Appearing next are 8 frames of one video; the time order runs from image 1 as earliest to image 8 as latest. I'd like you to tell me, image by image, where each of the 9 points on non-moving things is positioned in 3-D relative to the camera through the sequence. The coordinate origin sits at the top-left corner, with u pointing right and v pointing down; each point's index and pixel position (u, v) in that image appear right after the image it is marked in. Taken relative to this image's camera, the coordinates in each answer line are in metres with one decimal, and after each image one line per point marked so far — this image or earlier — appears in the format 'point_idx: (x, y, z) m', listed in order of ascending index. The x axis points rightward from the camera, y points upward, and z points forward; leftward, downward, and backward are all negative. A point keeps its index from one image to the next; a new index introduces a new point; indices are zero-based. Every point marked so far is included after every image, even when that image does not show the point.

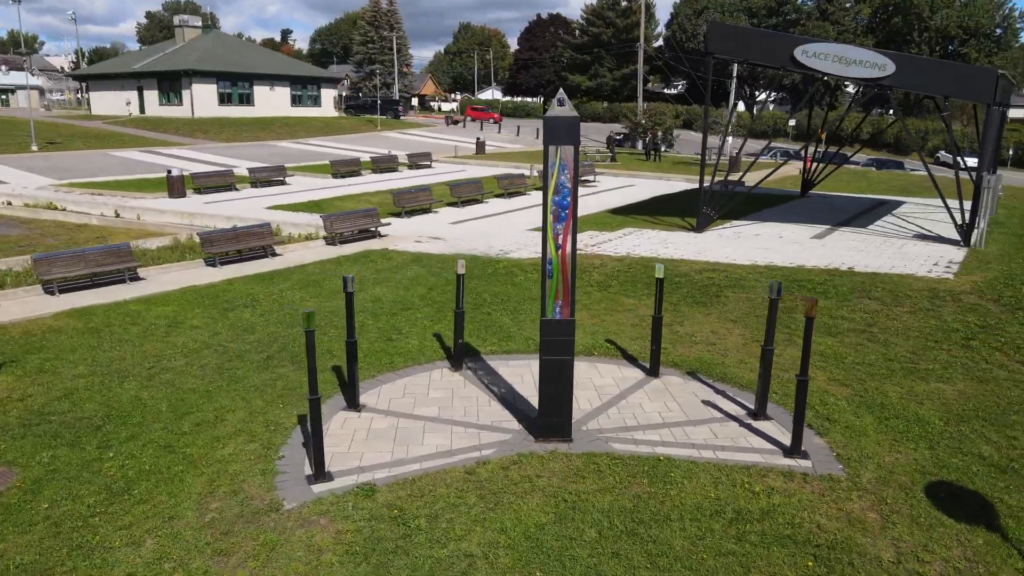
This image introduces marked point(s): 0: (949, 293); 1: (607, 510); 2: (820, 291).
0: (+5.8, 0.0, +9.8) m
1: (+0.7, -1.6, +5.2) m
2: (+4.1, 0.0, +9.9) m
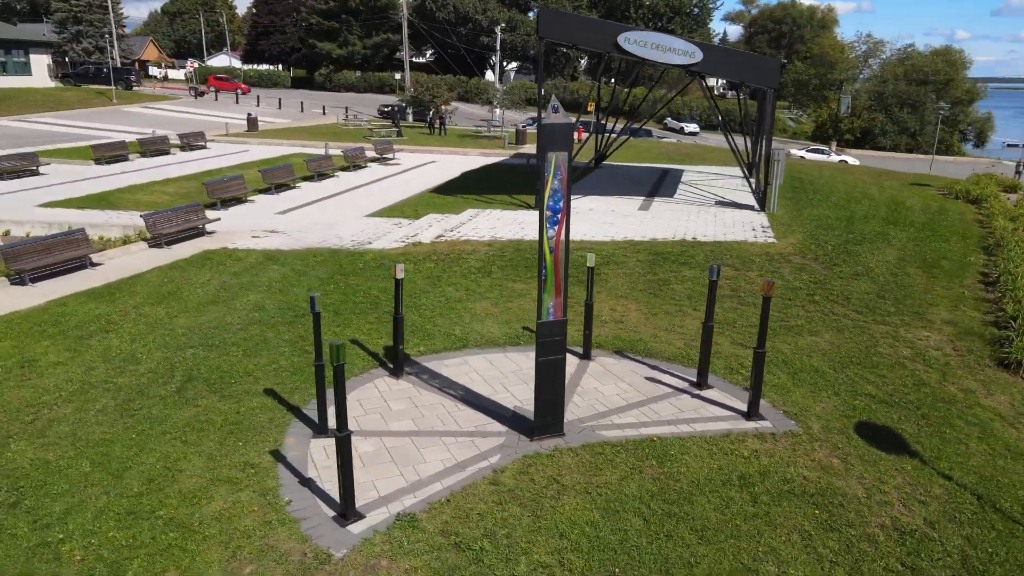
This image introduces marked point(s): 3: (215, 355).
0: (+4.1, +0.5, +11.4) m
1: (+1.0, -1.6, +5.5) m
2: (+2.5, +0.4, +11.0) m
3: (-3.2, -0.7, +8.0) m
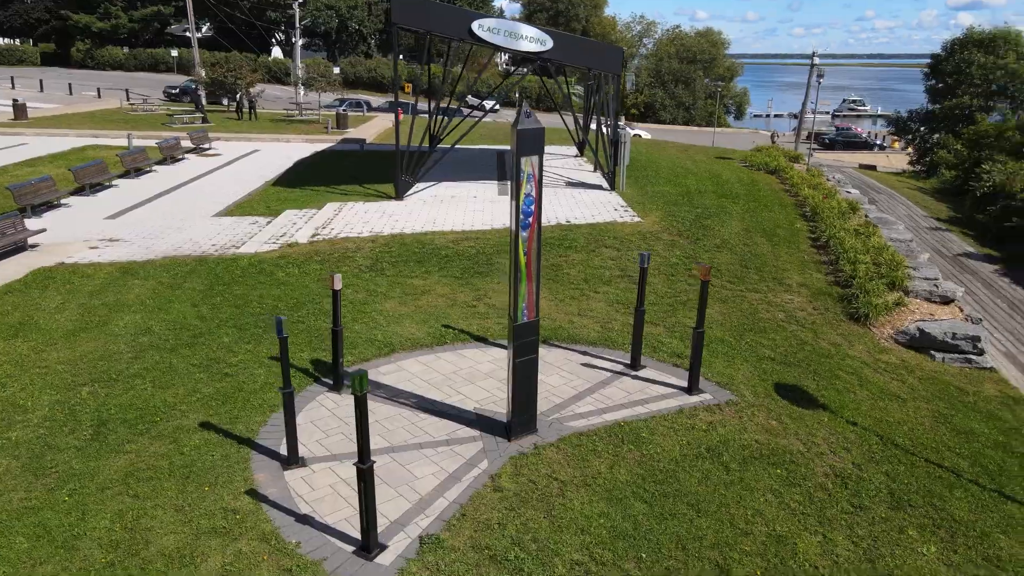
0: (+2.3, +0.9, +12.3) m
1: (+1.0, -1.5, +5.9) m
2: (+0.9, +0.6, +11.5) m
3: (-3.8, -1.0, +7.0) m
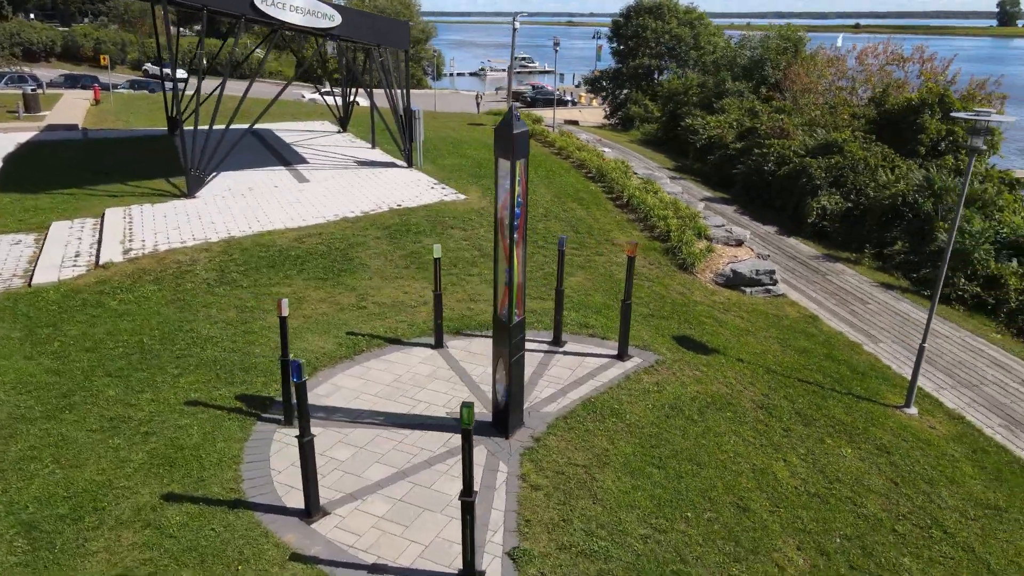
0: (-0.5, +1.4, +12.6) m
1: (+1.1, -1.4, +6.4) m
2: (-1.5, +0.9, +11.3) m
3: (-3.8, -1.5, +5.6) m
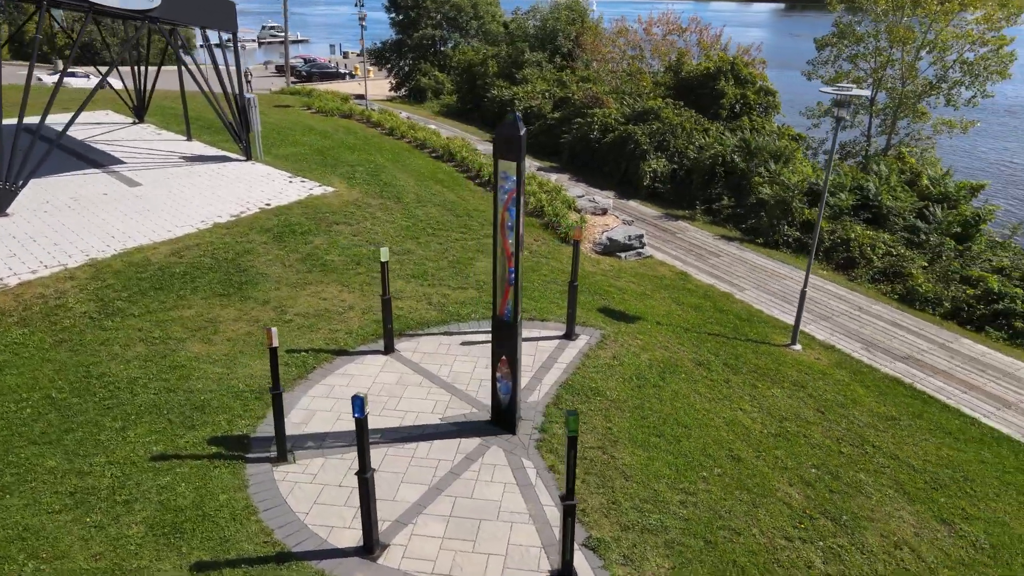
0: (-2.6, +1.4, +12.1) m
1: (+1.1, -1.2, +6.8) m
2: (-3.0, +0.8, +10.7) m
3: (-3.3, -1.9, +4.7) m
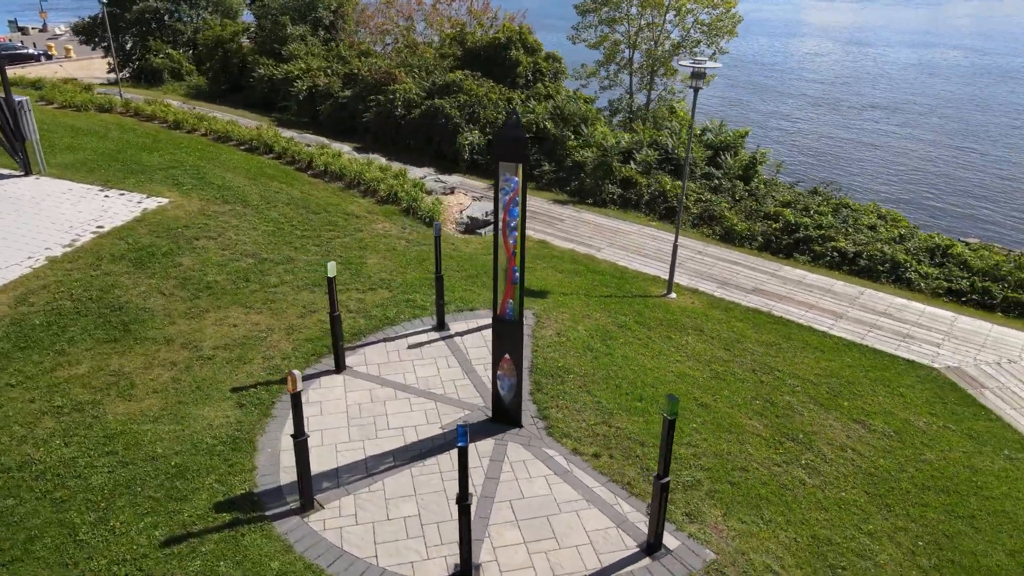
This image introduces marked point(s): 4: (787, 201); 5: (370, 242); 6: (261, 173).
0: (-4.6, +1.2, +10.9) m
1: (+1.0, -1.0, +7.3) m
2: (-4.4, +0.4, +9.4) m
3: (-2.3, -2.4, +3.9) m
4: (+5.6, +1.8, +15.0) m
5: (-2.1, +0.7, +10.8) m
6: (-4.5, +2.1, +13.3) m
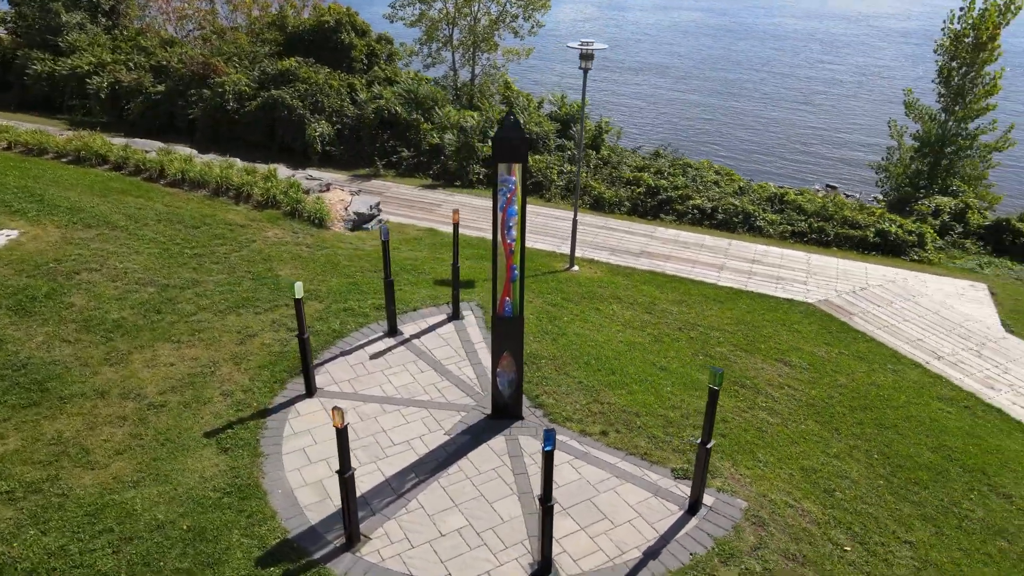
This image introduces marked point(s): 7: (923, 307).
0: (-5.8, +0.6, +9.5) m
1: (+0.8, -0.9, +7.6) m
2: (-5.2, -0.1, +8.2) m
3: (-1.3, -2.7, +3.5) m
4: (+2.8, +2.7, +16.1) m
5: (-3.3, +0.5, +10.2) m
6: (-6.5, +1.6, +11.8) m
7: (+6.3, -0.3, +11.3) m
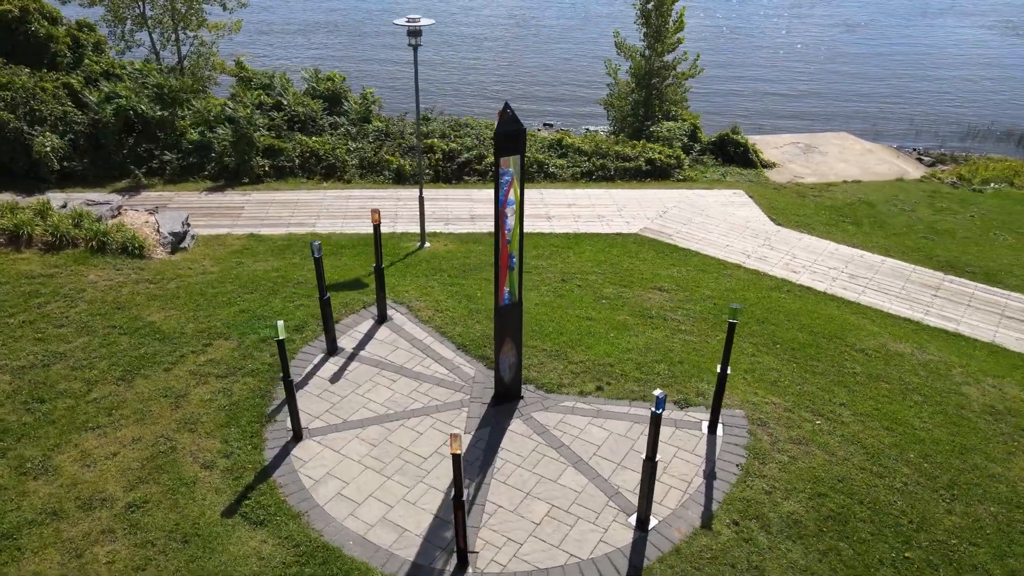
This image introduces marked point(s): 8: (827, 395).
0: (-6.6, -0.5, +7.1) m
1: (+0.3, -0.5, +8.0) m
2: (-5.4, -1.1, +6.2) m
3: (+0.5, -2.9, +3.7) m
4: (-2.0, +3.4, +16.3) m
5: (-4.6, -0.1, +8.6) m
6: (-8.3, +0.3, +8.8) m
7: (+3.7, +1.3, +13.4) m
8: (+3.3, -1.1, +7.7) m
